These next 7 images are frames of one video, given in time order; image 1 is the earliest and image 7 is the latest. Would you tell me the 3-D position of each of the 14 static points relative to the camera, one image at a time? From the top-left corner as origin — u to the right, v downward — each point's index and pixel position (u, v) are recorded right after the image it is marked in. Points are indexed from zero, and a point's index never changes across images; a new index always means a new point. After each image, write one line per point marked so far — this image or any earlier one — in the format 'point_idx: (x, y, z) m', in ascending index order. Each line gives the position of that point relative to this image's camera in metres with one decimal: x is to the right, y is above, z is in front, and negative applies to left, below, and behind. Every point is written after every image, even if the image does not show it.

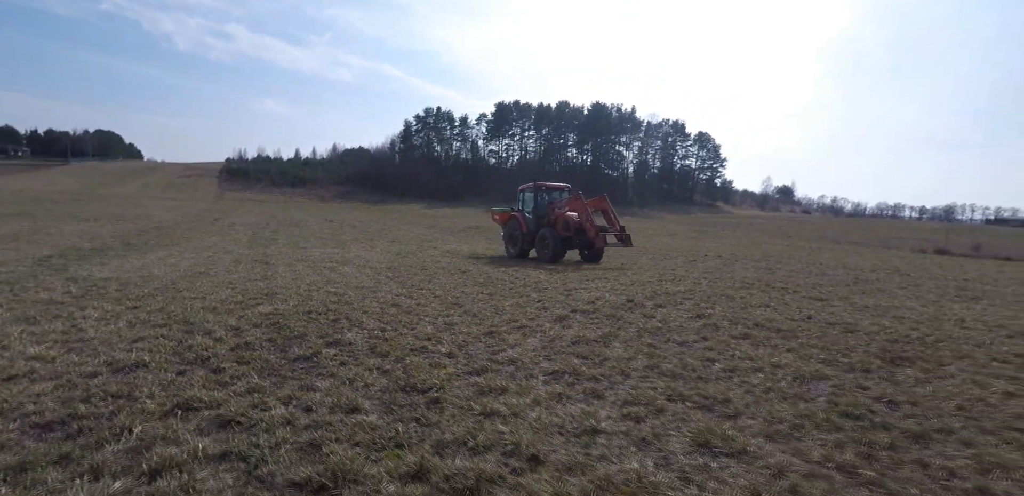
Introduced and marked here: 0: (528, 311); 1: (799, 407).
0: (+0.2, -0.8, +6.0) m
1: (+1.8, -1.0, +3.1) m
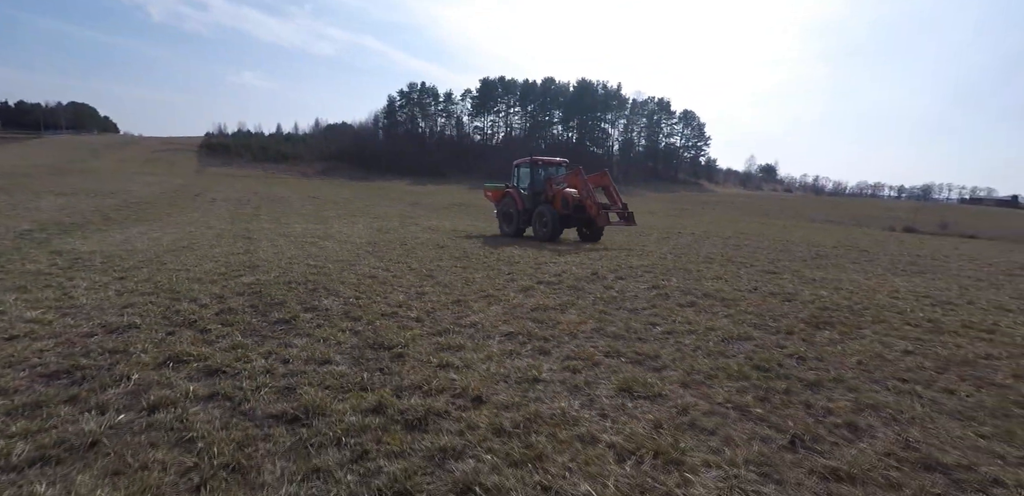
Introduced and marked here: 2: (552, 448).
0: (-0.2, -0.4, +6.4) m
1: (+1.5, -0.8, +3.5) m
2: (+0.2, -0.9, +2.2) m
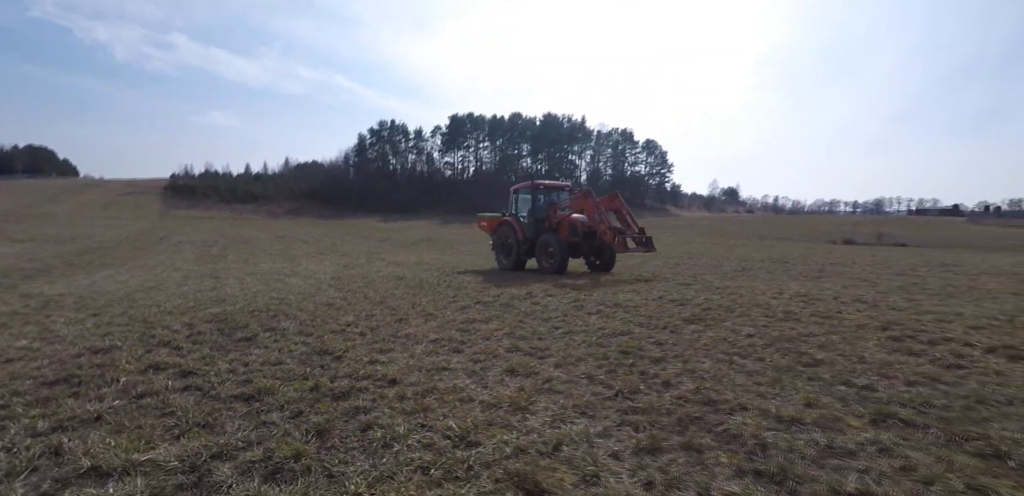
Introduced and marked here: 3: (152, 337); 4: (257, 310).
0: (-1.1, -0.8, +7.3) m
1: (+0.7, -0.9, +4.5) m
2: (-0.5, -1.0, +3.2) m
3: (-3.7, -0.9, +4.9) m
4: (-3.4, -0.8, +6.5) m
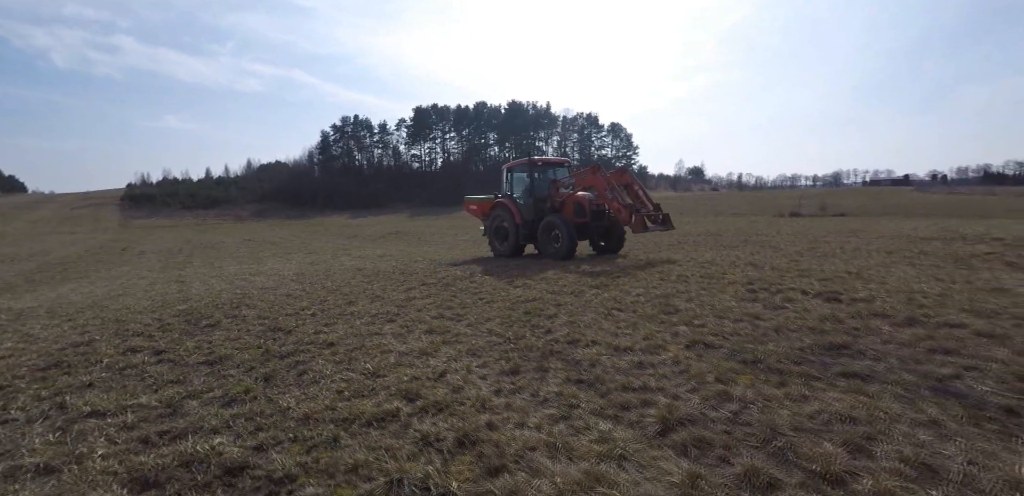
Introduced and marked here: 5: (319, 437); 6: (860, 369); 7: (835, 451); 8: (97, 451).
0: (-2.1, -0.7, +8.2) m
1: (-0.1, -0.7, +5.5) m
2: (-1.3, -0.9, +4.1) m
3: (-4.5, -1.0, +5.7) m
4: (-4.4, -0.8, +7.3) m
5: (-1.1, -1.0, +2.6) m
6: (+2.5, -0.9, +3.4) m
7: (+1.6, -1.0, +2.4) m
8: (-2.3, -1.1, +2.6) m
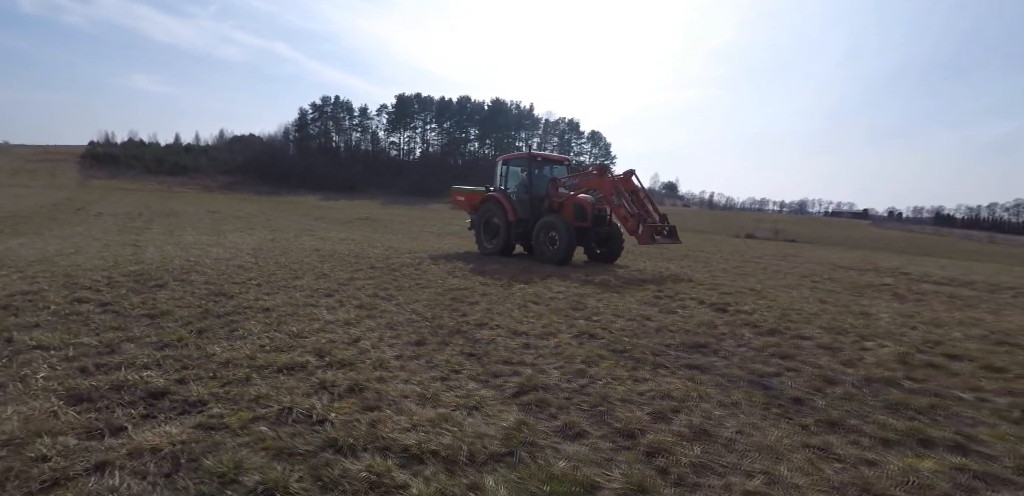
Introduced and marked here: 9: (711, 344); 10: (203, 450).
0: (-3.1, -0.4, +8.7) m
1: (-1.0, -0.6, +6.1) m
2: (-2.1, -0.7, +4.6) m
3: (-5.4, -0.4, +6.0) m
4: (-5.4, -0.3, +7.7) m
5: (-1.8, -0.8, +3.2) m
6: (+1.6, -1.0, +4.1) m
7: (+0.8, -1.1, +3.1) m
8: (-3.0, -0.8, +3.1) m
9: (+1.9, -0.9, +4.7) m
10: (-1.5, -0.9, +2.3) m
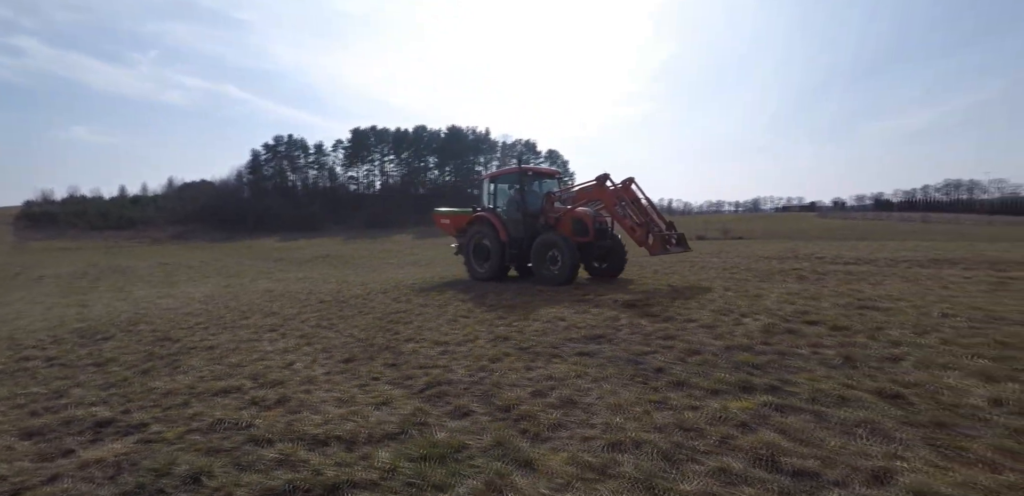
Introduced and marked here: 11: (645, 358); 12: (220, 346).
0: (-4.2, -1.1, +9.1) m
1: (-2.0, -1.0, +6.6) m
2: (-2.9, -1.1, +5.1) m
3: (-6.4, -1.3, +6.3) m
4: (-6.4, -1.2, +8.0) m
5: (-2.6, -1.2, +3.7) m
6: (+0.8, -1.0, +4.9) m
7: (+0.1, -1.1, +3.7) m
8: (-3.8, -1.3, +3.5) m
9: (+1.1, -1.0, +5.4) m
10: (-2.2, -1.2, +2.8) m
11: (+1.3, -1.0, +4.6) m
12: (-3.3, -1.1, +5.5) m
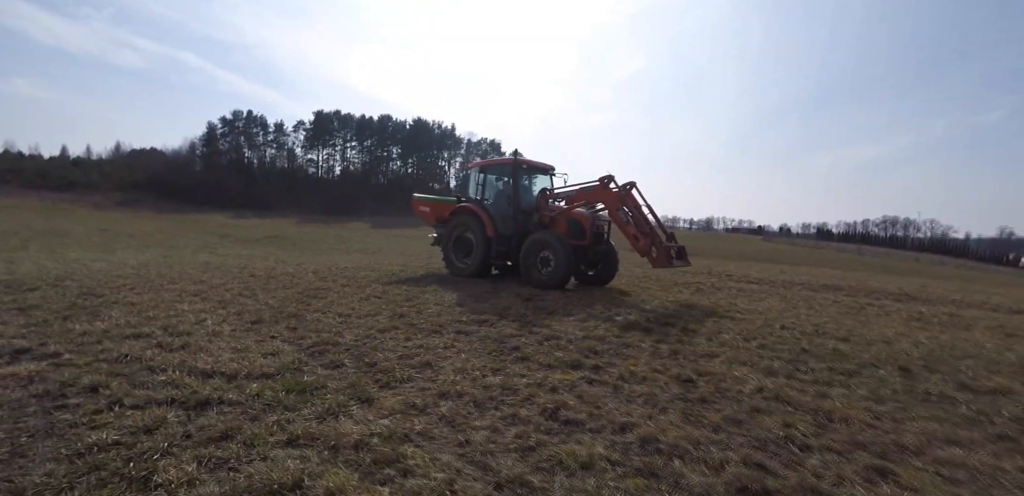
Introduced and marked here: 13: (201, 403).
0: (-5.8, -0.6, +9.6) m
1: (-3.4, -0.7, +7.3) m
2: (-4.2, -0.7, +5.7) m
3: (-7.7, -0.6, +6.6) m
4: (-7.9, -0.5, +8.3) m
5: (-3.8, -0.8, +4.3) m
6: (-0.5, -1.0, +5.7) m
7: (-1.1, -1.0, +4.5) m
8: (-4.9, -0.8, +4.1) m
9: (-0.2, -0.9, +6.3) m
10: (-3.3, -0.9, +3.5) m
11: (0.0, -1.0, +5.5) m
12: (-4.6, -0.7, +6.1) m
13: (-2.0, -1.0, +3.1) m
